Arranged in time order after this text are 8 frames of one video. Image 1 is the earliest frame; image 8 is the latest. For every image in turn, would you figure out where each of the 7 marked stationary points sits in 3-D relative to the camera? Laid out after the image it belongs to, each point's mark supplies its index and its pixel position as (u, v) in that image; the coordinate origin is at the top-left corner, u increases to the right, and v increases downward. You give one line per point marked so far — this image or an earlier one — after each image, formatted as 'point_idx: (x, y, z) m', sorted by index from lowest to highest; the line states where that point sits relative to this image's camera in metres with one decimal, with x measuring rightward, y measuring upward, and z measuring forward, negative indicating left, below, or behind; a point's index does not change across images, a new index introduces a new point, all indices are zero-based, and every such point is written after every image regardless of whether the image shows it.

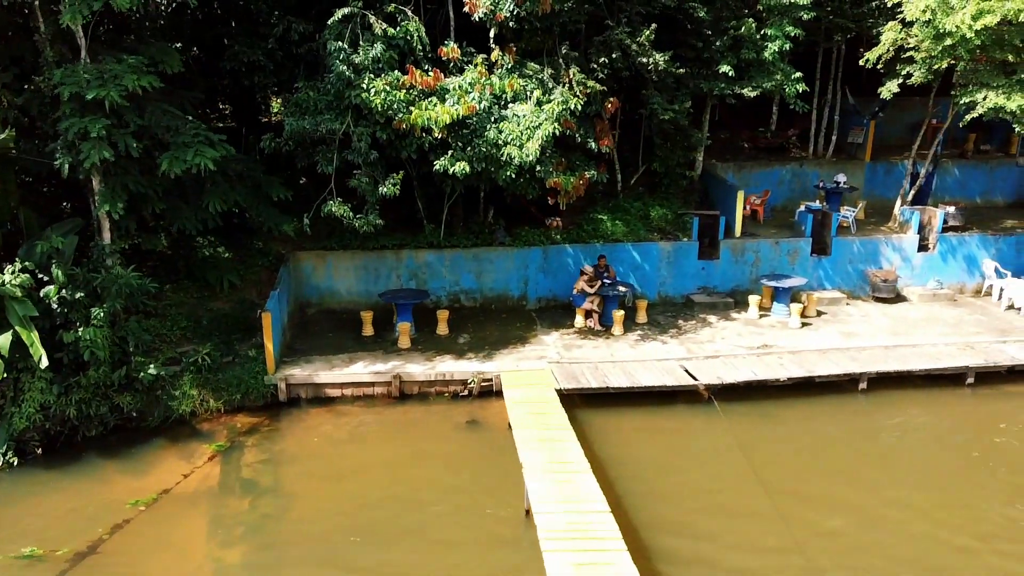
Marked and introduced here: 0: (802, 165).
0: (+8.0, +3.4, +17.6) m
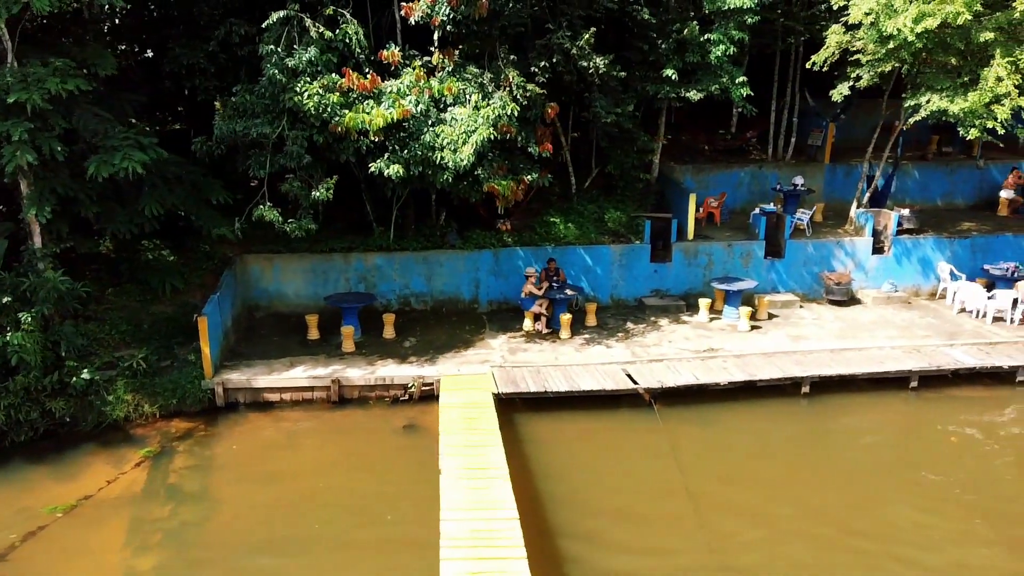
0: (+6.9, +3.3, +17.5) m
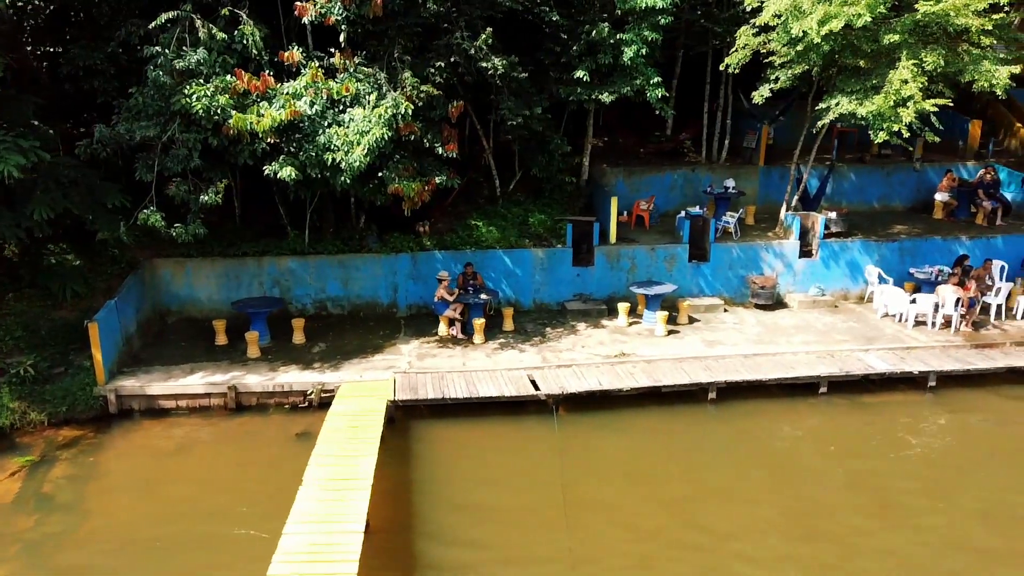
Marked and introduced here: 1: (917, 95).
0: (+5.0, +3.2, +17.4) m
1: (+7.5, +3.6, +11.9) m
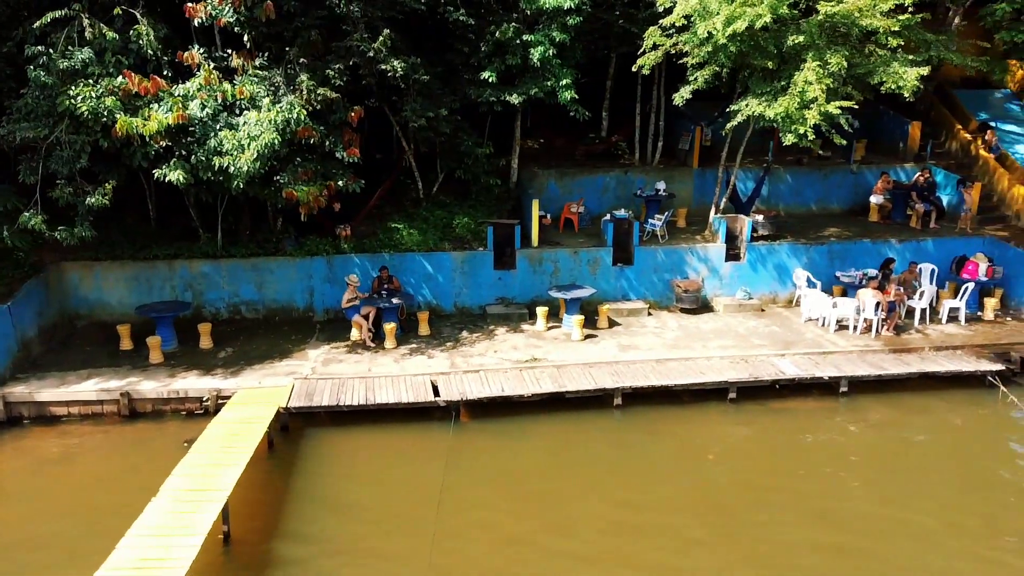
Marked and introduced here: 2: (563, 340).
0: (+3.1, +3.1, +17.2) m
1: (+5.6, +3.5, +11.7) m
2: (+1.1, -1.1, +14.0) m
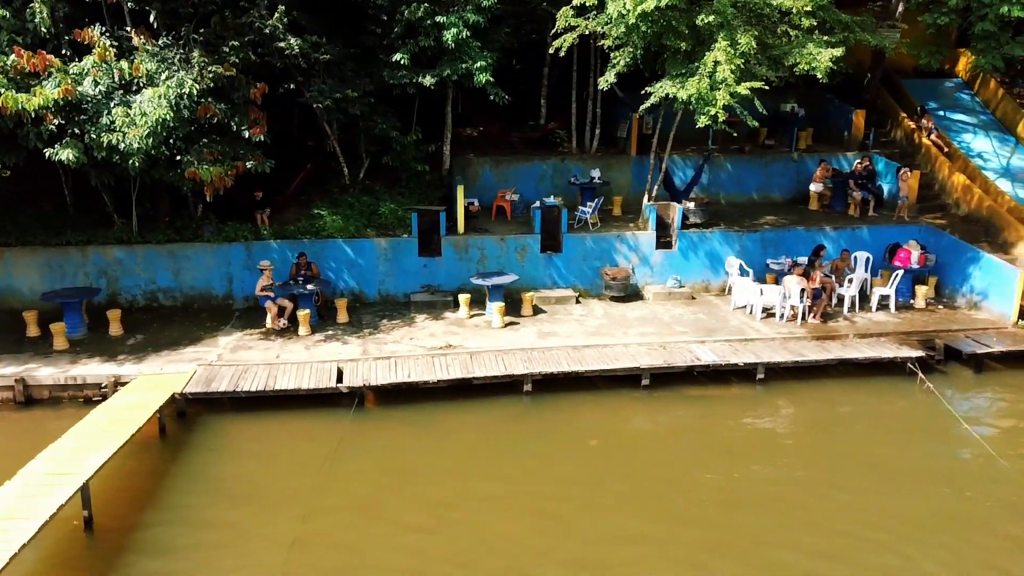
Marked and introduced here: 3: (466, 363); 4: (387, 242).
0: (+1.3, +3.4, +17.0) m
1: (+3.9, +3.8, +11.5) m
2: (-0.6, -0.8, +13.8) m
3: (-0.9, -1.4, +12.4) m
4: (-2.8, +1.0, +14.5) m
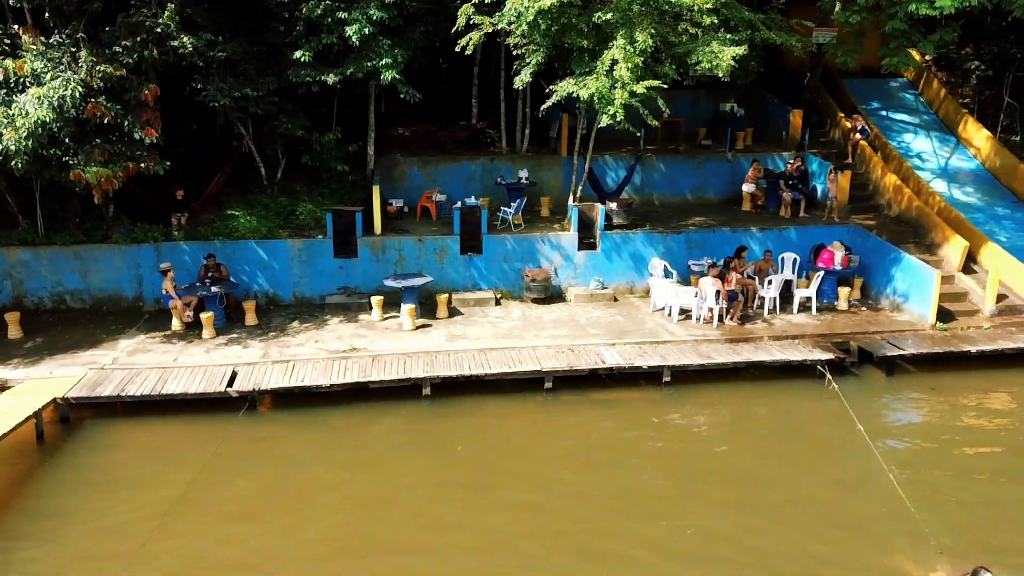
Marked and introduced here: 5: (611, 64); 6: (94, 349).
0: (-0.6, +3.4, +16.8) m
1: (+2.0, +3.7, +11.3) m
2: (-2.5, -0.9, +13.5) m
3: (-2.8, -1.5, +12.2) m
4: (-4.7, +1.0, +14.3) m
5: (+1.8, +4.0, +11.4) m
6: (-8.2, -1.2, +12.6) m
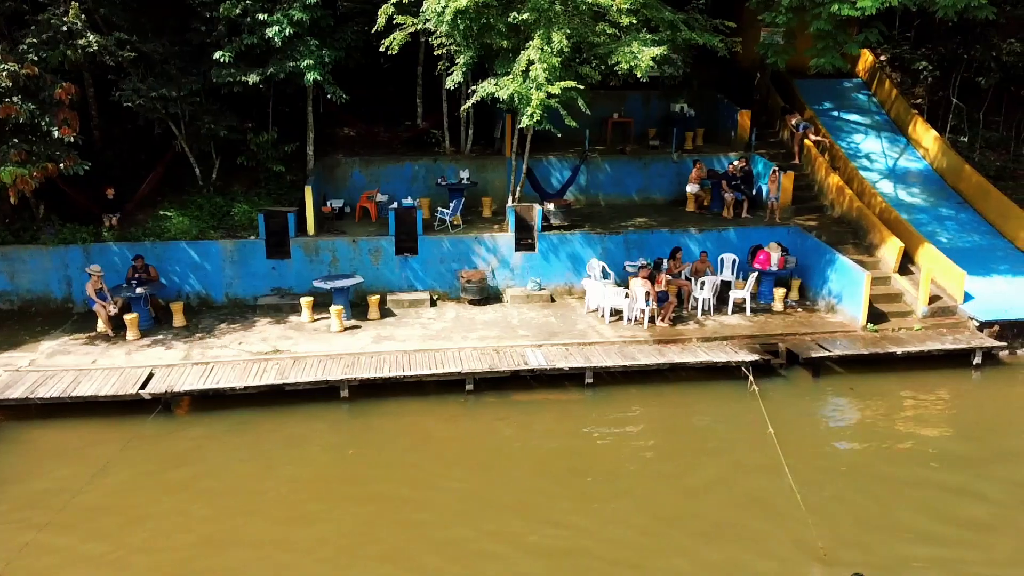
0: (-2.1, +3.3, +16.7) m
1: (+0.5, +3.7, +11.2) m
2: (-4.0, -0.9, +13.5) m
3: (-4.3, -1.5, +12.1) m
4: (-6.2, +1.0, +14.2) m
5: (+0.3, +4.0, +11.4) m
6: (-9.7, -1.2, +12.5) m
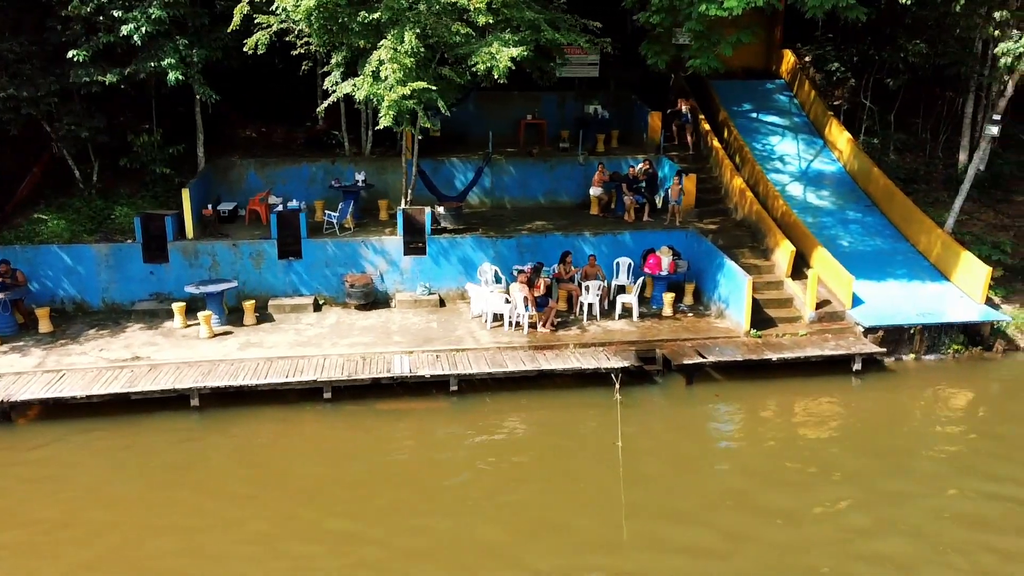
0: (-4.7, +3.2, +16.4) m
1: (-2.0, +3.6, +11.0) m
2: (-6.6, -1.0, +13.2) m
3: (-6.8, -1.6, +11.8) m
4: (-8.8, +0.9, +13.9) m
5: (-2.3, +3.8, +11.1) m
6: (-12.3, -1.3, +12.2) m
